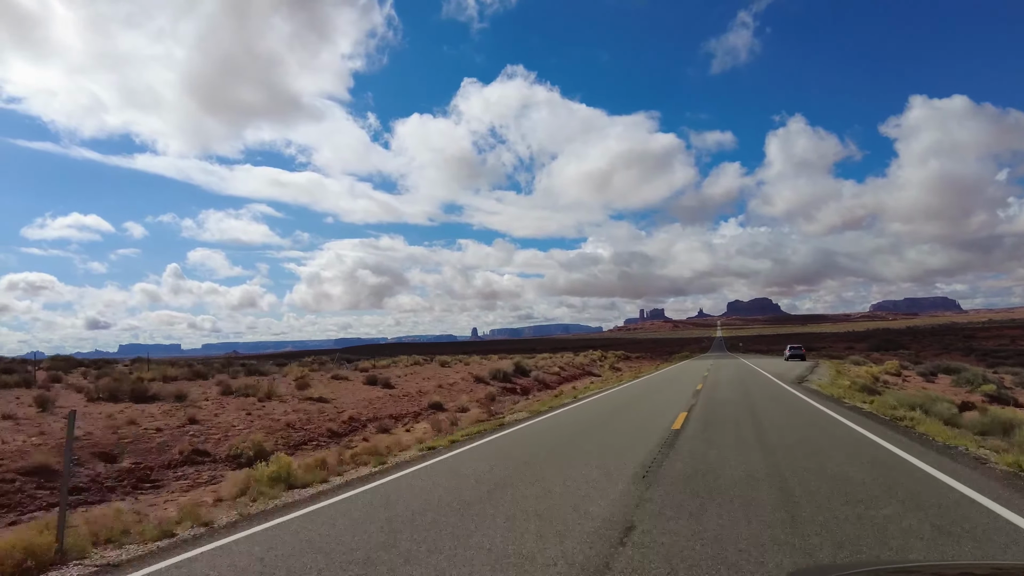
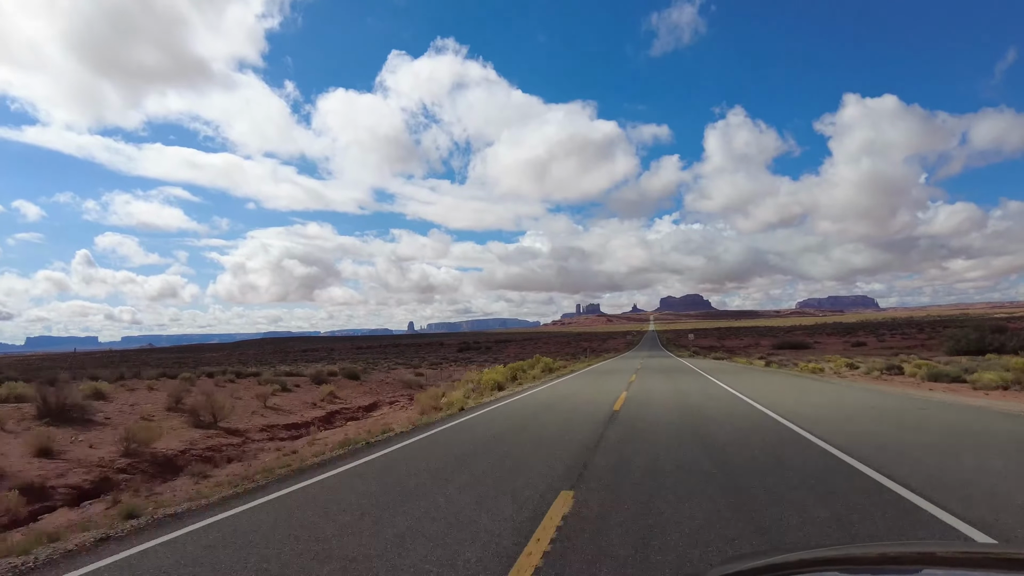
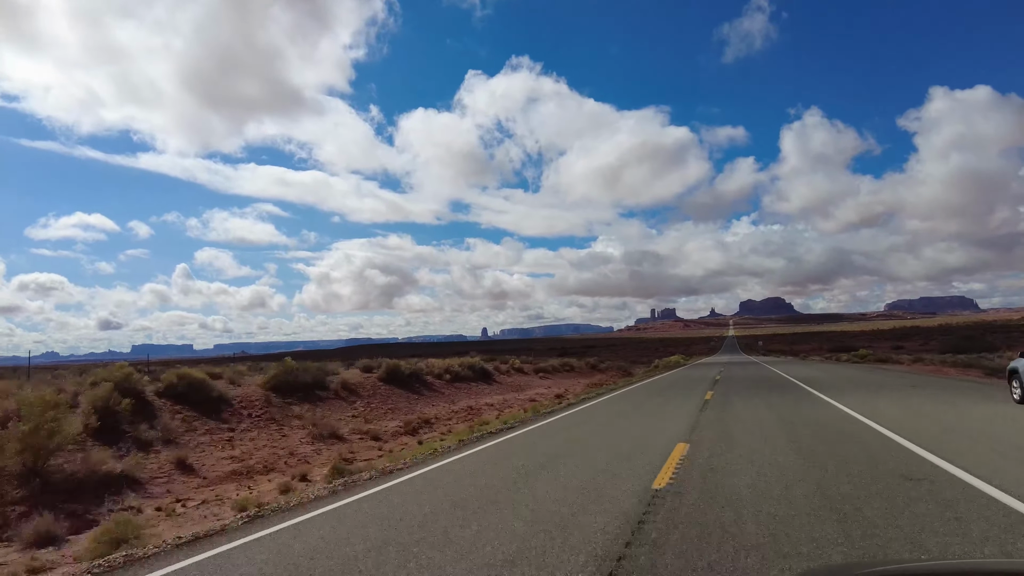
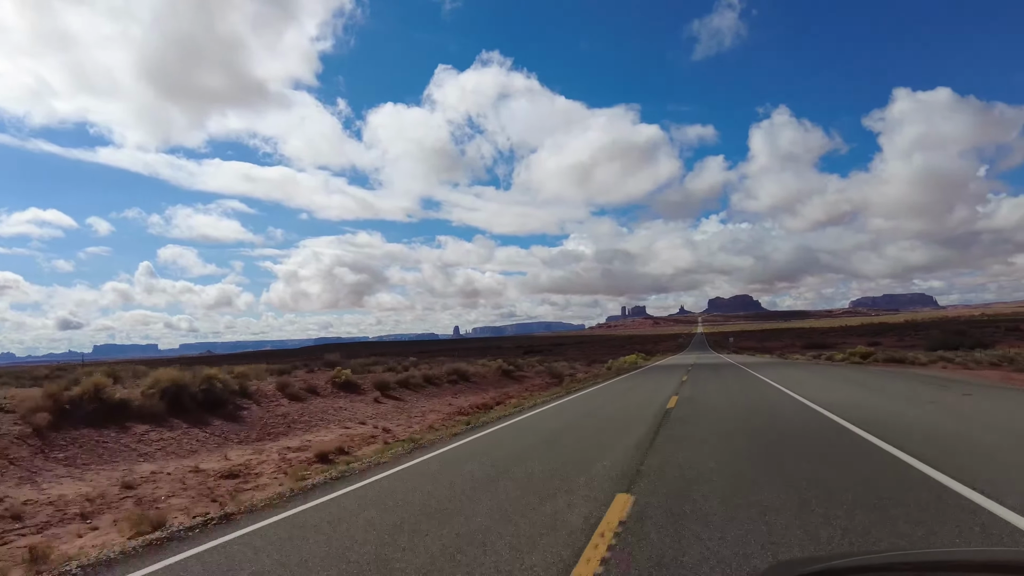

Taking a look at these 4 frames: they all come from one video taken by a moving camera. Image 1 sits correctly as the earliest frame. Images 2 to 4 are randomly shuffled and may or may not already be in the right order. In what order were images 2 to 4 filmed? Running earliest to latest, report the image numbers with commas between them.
3, 4, 2
